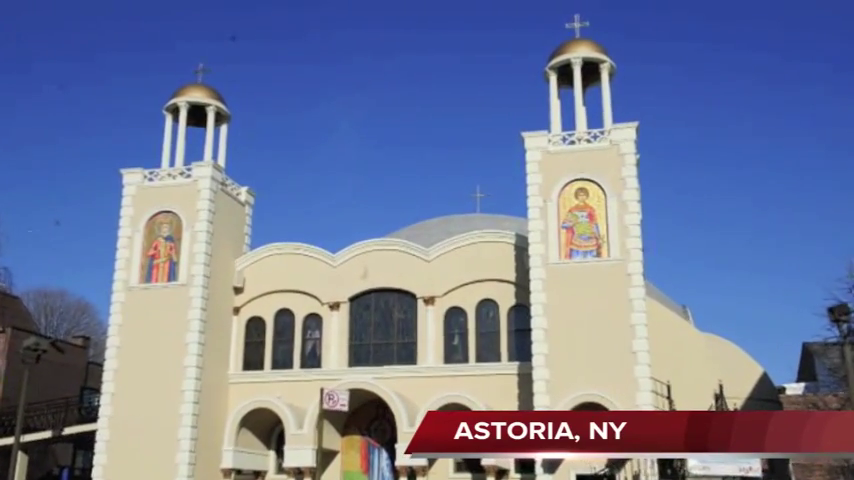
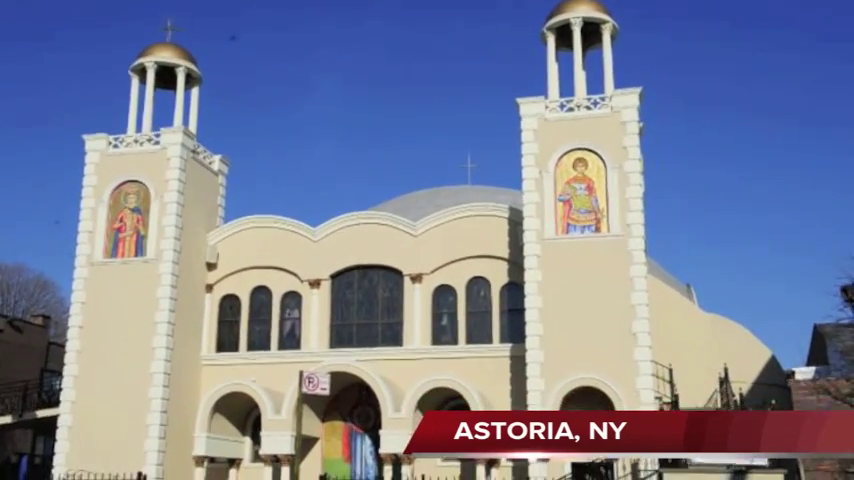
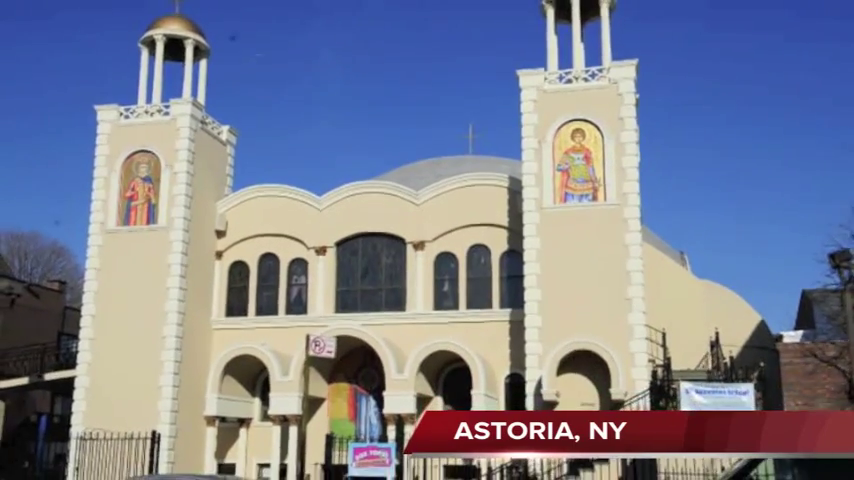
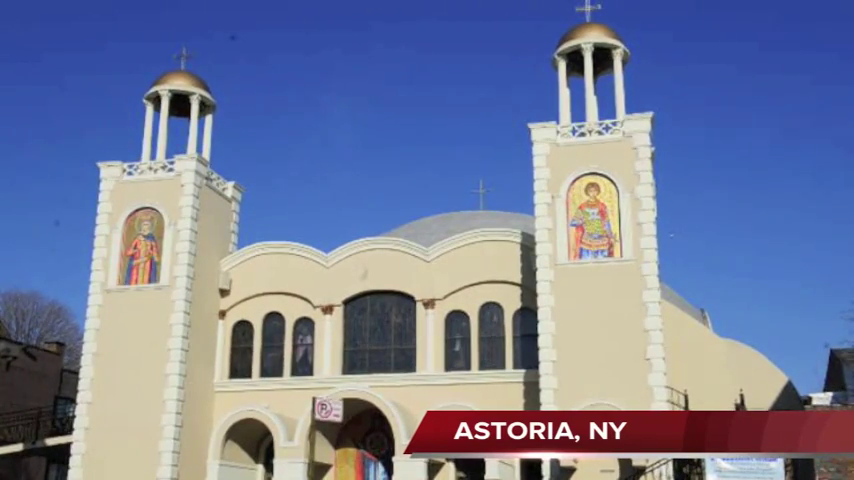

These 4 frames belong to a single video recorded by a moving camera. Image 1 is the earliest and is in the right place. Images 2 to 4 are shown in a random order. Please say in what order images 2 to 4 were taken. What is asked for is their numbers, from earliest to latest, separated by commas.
4, 2, 3
